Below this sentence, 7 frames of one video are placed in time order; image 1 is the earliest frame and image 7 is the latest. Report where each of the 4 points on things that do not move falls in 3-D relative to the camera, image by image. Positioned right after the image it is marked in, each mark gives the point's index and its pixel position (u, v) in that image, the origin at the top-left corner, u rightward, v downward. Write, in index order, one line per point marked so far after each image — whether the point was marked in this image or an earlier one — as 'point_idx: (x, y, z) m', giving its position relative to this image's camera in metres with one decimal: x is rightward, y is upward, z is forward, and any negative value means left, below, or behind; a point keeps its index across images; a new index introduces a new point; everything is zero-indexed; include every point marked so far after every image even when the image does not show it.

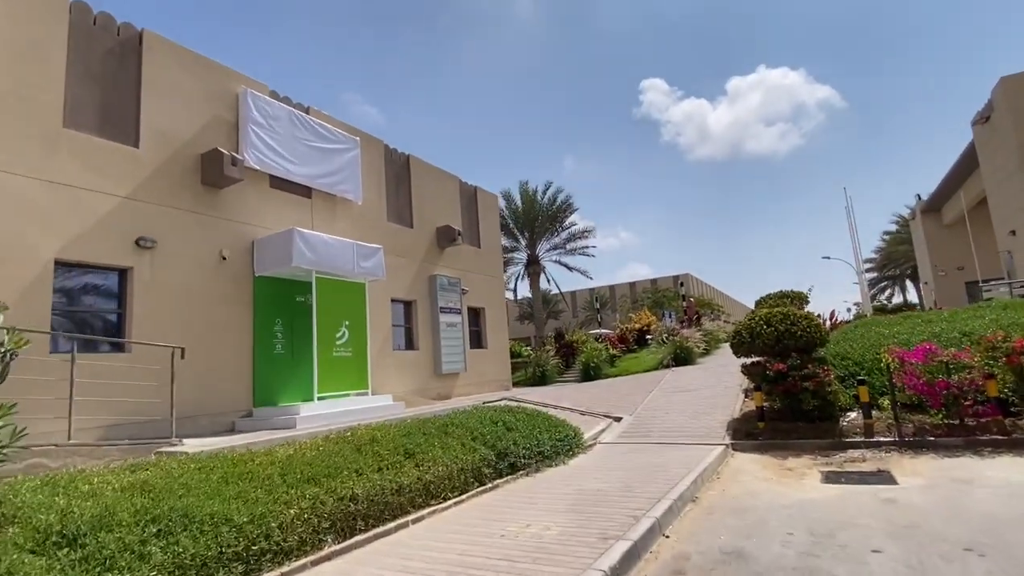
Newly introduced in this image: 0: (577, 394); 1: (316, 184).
0: (+2.1, -3.4, +17.2) m
1: (-5.4, +2.8, +14.5) m
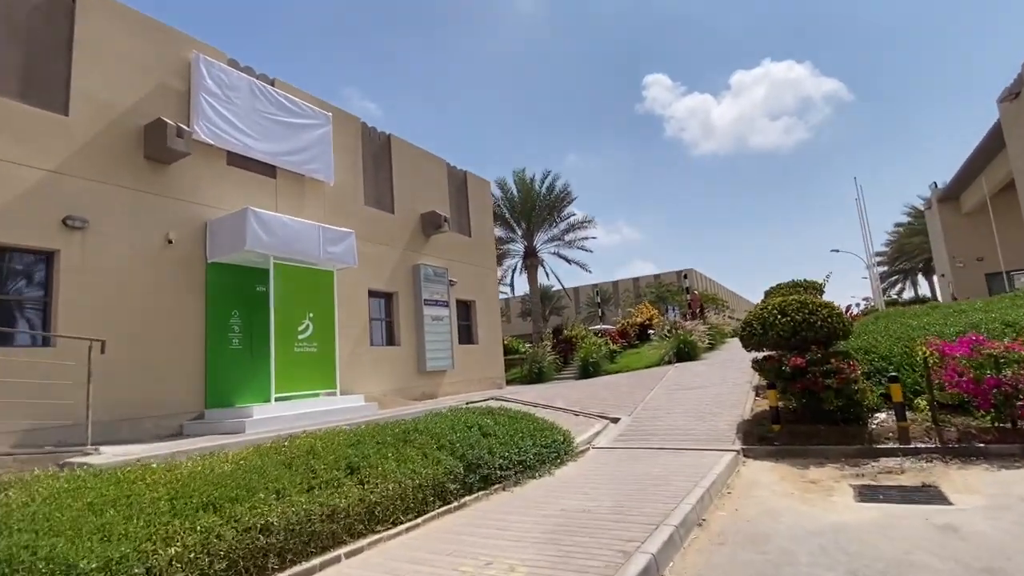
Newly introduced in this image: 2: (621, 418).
0: (+1.8, -3.1, +15.8) m
1: (-5.8, +3.1, +13.1) m
2: (+2.6, -3.1, +12.7) m
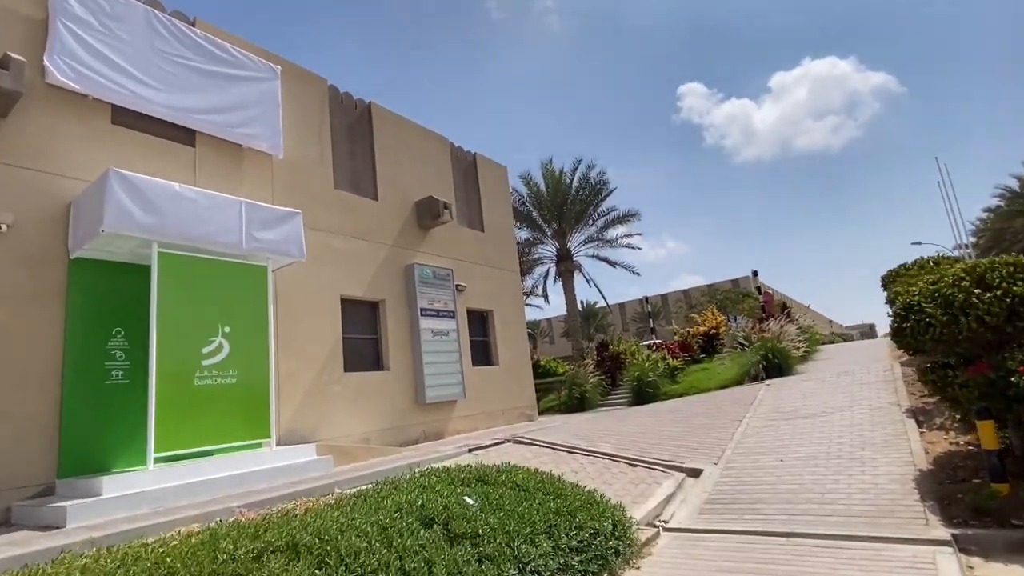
0: (+2.4, -2.9, +11.3) m
1: (-5.7, +3.0, +9.5) m
2: (+2.9, -2.8, +8.2) m
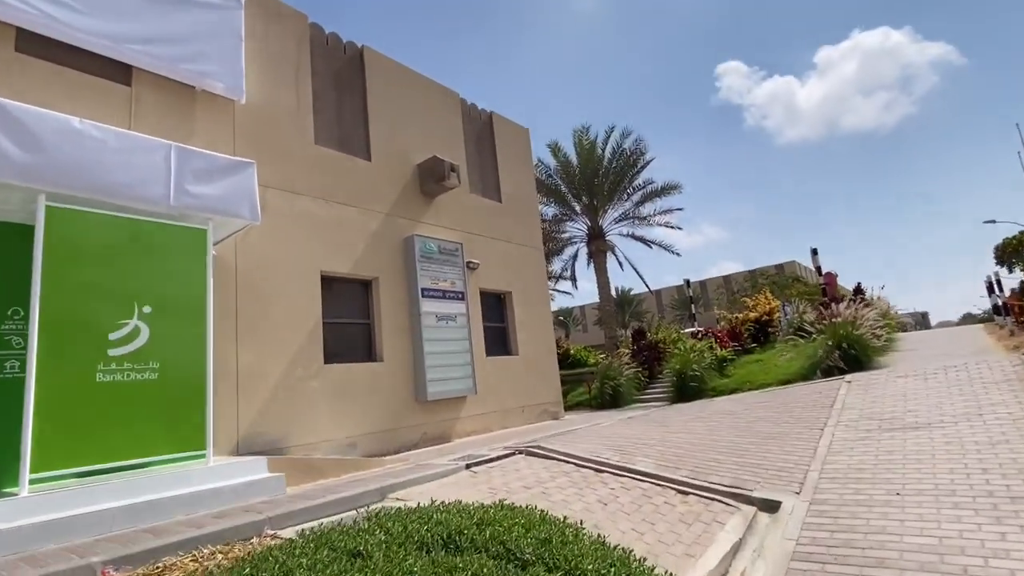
0: (+2.6, -2.5, +9.1) m
1: (-5.5, +3.4, +7.7) m
2: (+3.0, -2.4, +5.9) m
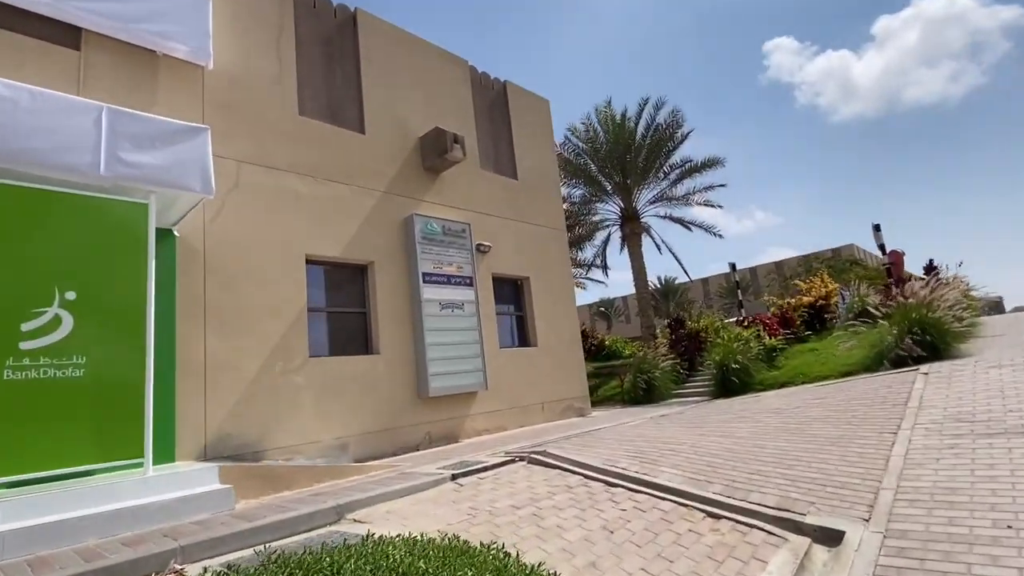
0: (+2.7, -2.1, +7.7) m
1: (-5.7, +3.5, +6.9) m
2: (+2.8, -2.1, +4.5) m
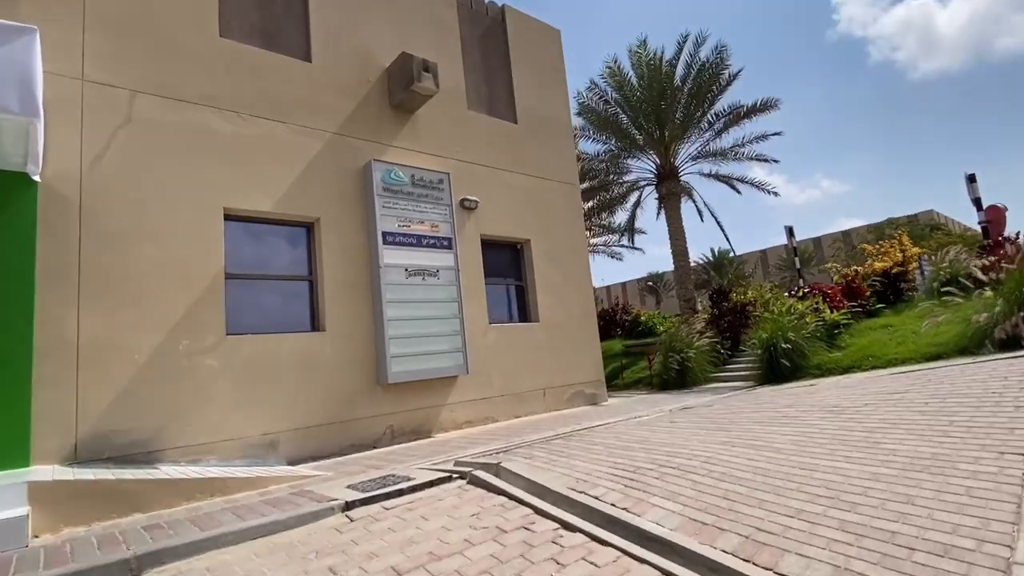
0: (+2.2, -1.6, +5.6) m
1: (-6.2, +3.9, +5.3) m
2: (+2.0, -1.7, +2.4) m
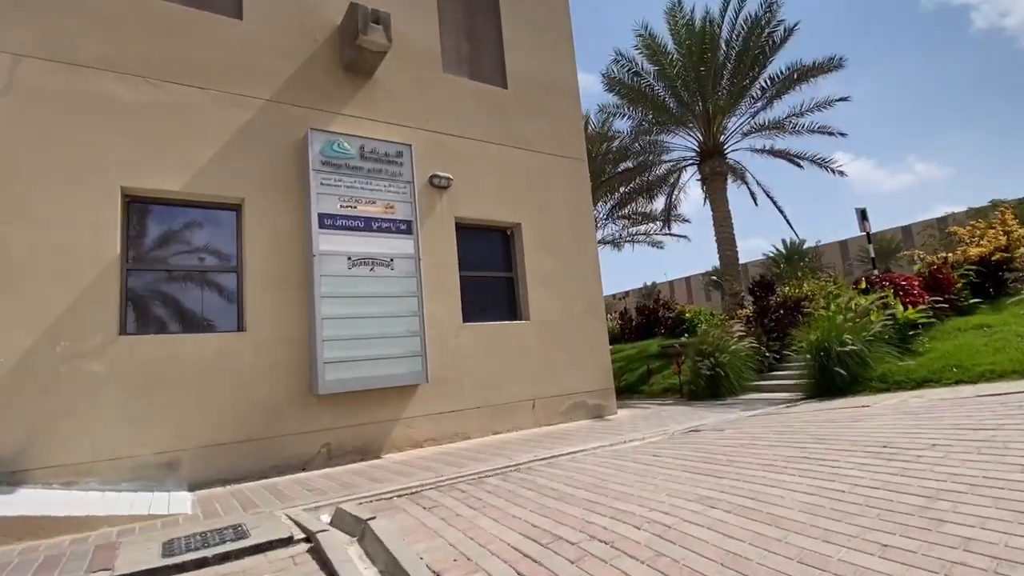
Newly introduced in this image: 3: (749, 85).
0: (+1.4, -1.5, +3.9) m
1: (-7.1, +4.0, +4.6) m
2: (+0.8, -1.7, +0.7) m
3: (+6.9, +5.9, +15.4) m
